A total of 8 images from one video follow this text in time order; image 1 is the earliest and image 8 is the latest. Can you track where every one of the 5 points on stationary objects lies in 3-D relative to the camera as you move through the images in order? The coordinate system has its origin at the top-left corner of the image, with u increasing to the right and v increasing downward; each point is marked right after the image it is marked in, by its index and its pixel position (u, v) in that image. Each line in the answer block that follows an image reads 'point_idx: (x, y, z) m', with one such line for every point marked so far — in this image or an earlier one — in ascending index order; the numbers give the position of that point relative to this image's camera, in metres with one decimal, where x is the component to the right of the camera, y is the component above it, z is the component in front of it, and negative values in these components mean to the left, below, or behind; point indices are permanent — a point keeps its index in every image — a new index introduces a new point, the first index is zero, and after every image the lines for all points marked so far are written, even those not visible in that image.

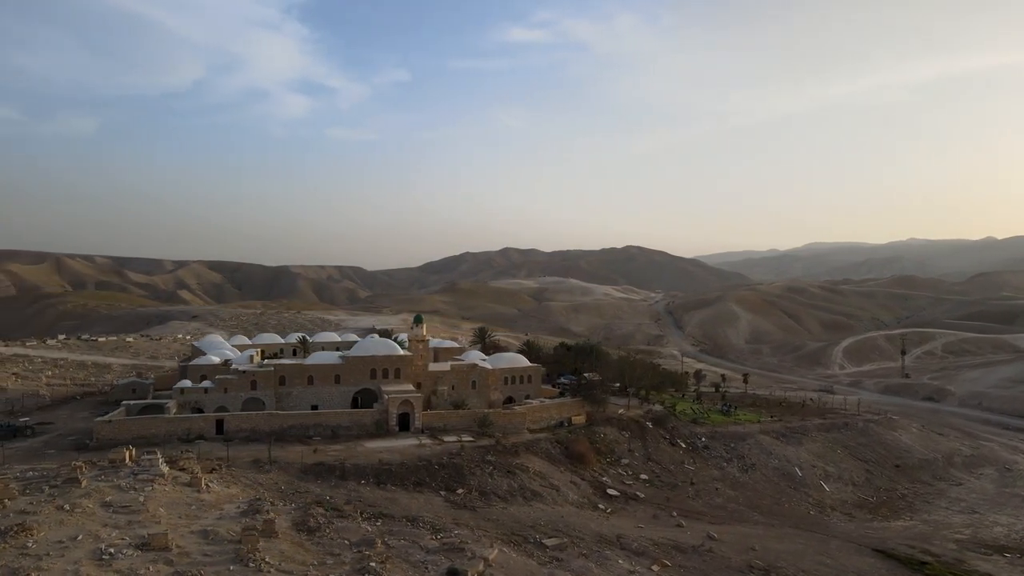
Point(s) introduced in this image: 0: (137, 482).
0: (-9.1, -4.7, +16.5) m
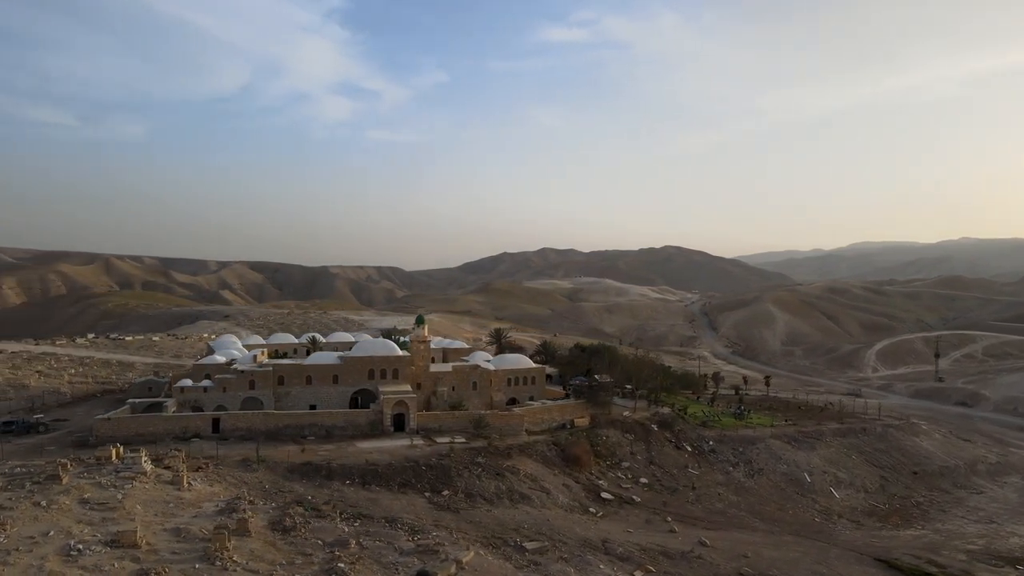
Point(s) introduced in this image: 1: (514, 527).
0: (-9.7, -4.7, +16.8) m
1: (+0.1, -6.7, +19.2) m
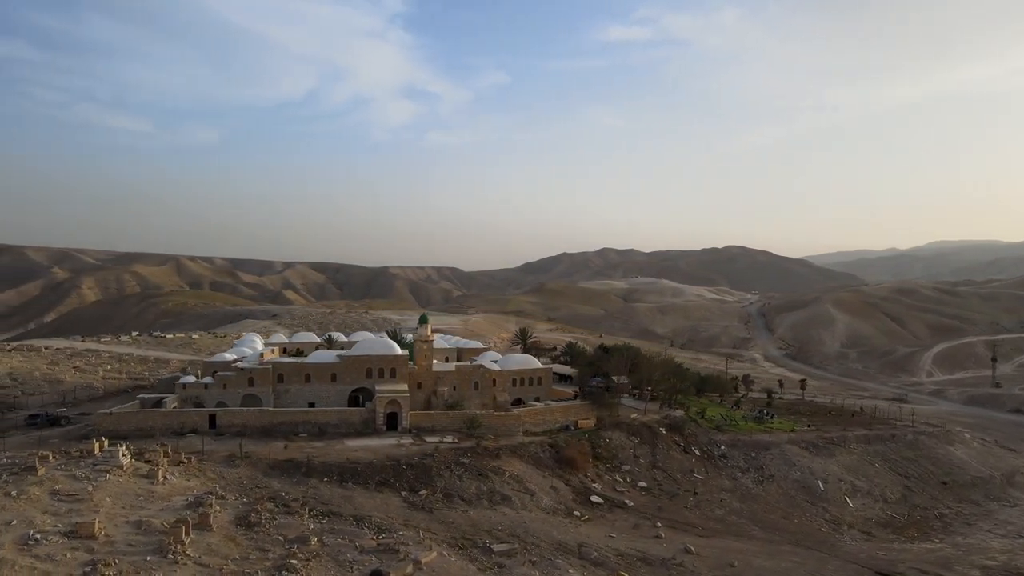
0: (-10.5, -4.6, +17.3) m
1: (-0.7, -6.6, +19.0) m
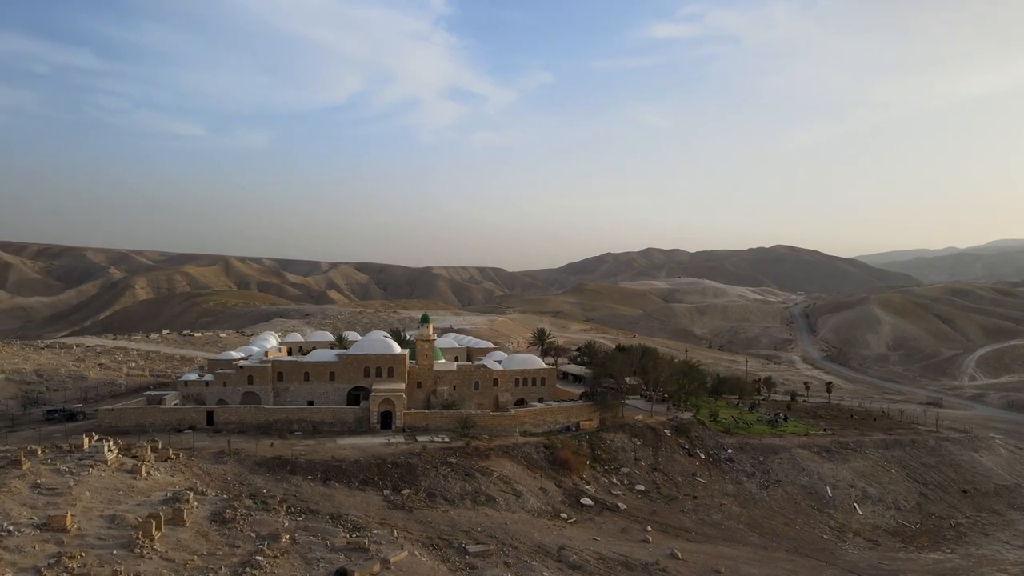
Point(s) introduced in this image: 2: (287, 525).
0: (-11.2, -4.6, +17.7) m
1: (-1.3, -6.6, +18.9) m
2: (-5.6, -5.9, +17.2) m
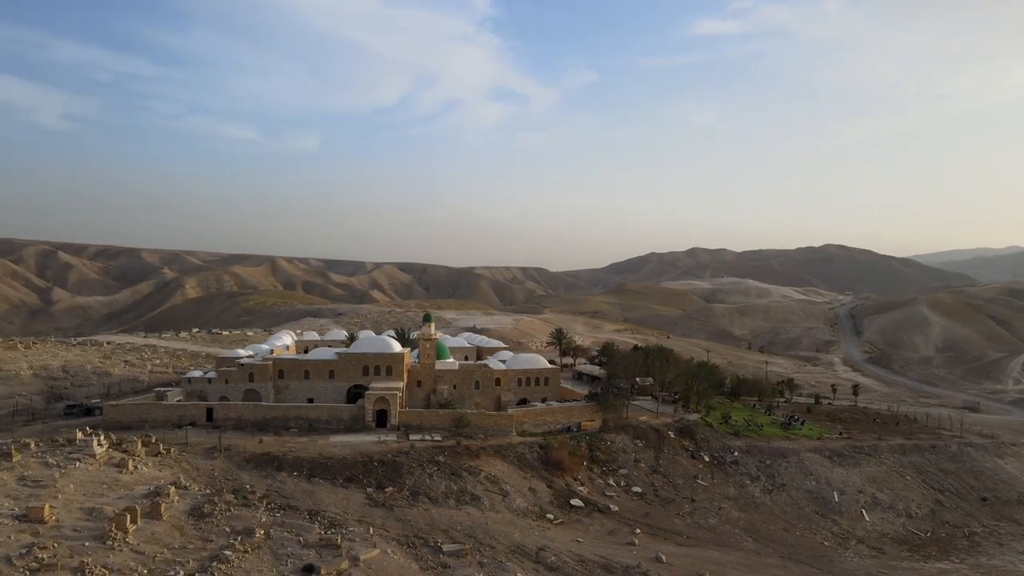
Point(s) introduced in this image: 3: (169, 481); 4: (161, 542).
0: (-11.8, -4.5, +18.2) m
1: (-1.9, -6.6, +18.8) m
2: (-6.3, -5.9, +17.4) m
3: (-9.3, -5.2, +18.6) m
4: (-7.9, -5.7, +15.5) m
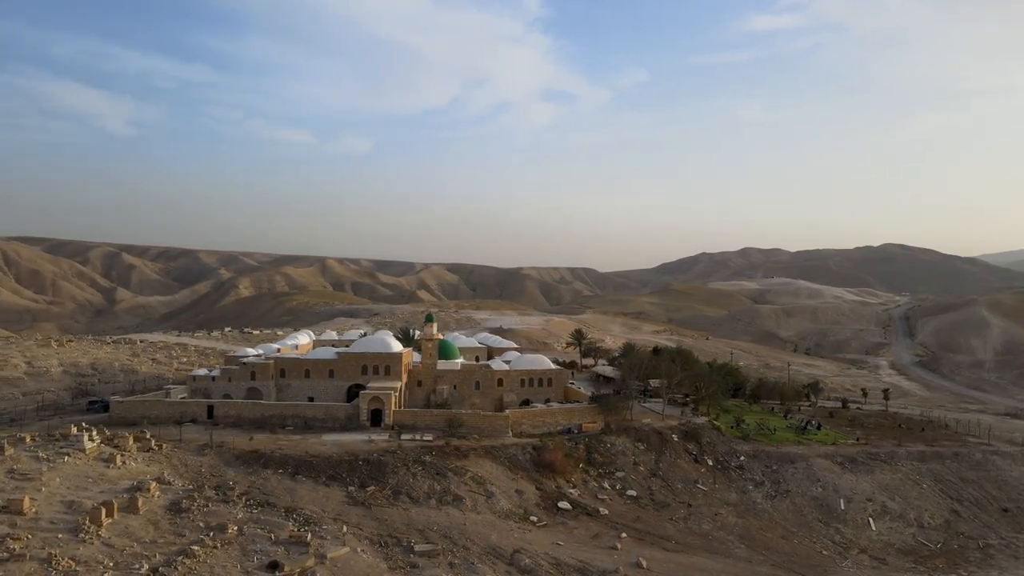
0: (-12.5, -4.6, +18.9) m
1: (-2.5, -6.6, +18.9) m
2: (-7.0, -5.9, +17.7) m
3: (-10.0, -5.2, +19.1) m
4: (-8.7, -5.7, +15.9) m
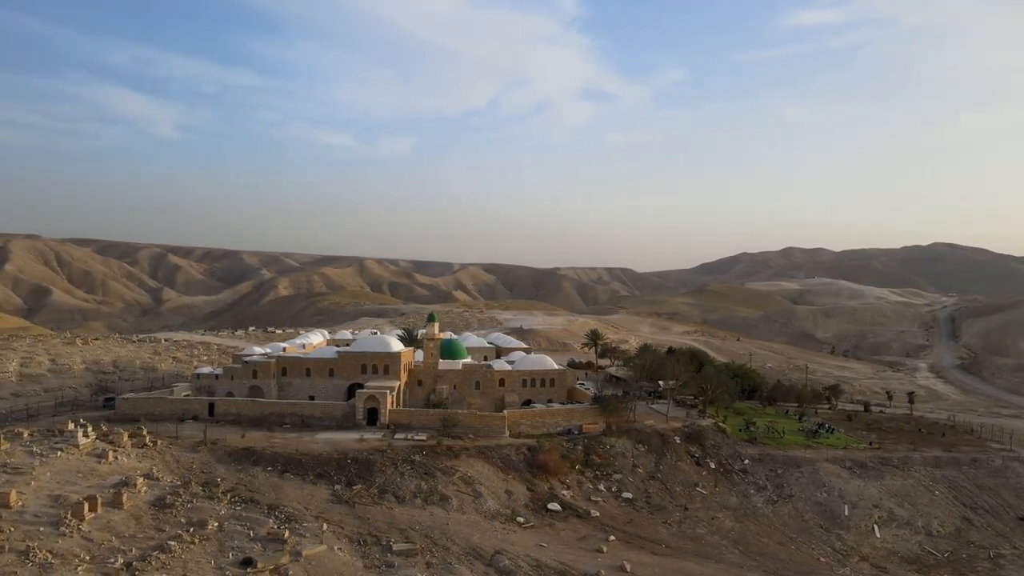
0: (-13.0, -4.5, +19.4) m
1: (-3.0, -6.6, +18.9) m
2: (-7.6, -5.9, +18.0) m
3: (-10.4, -5.2, +19.5) m
4: (-9.4, -5.7, +16.2) m
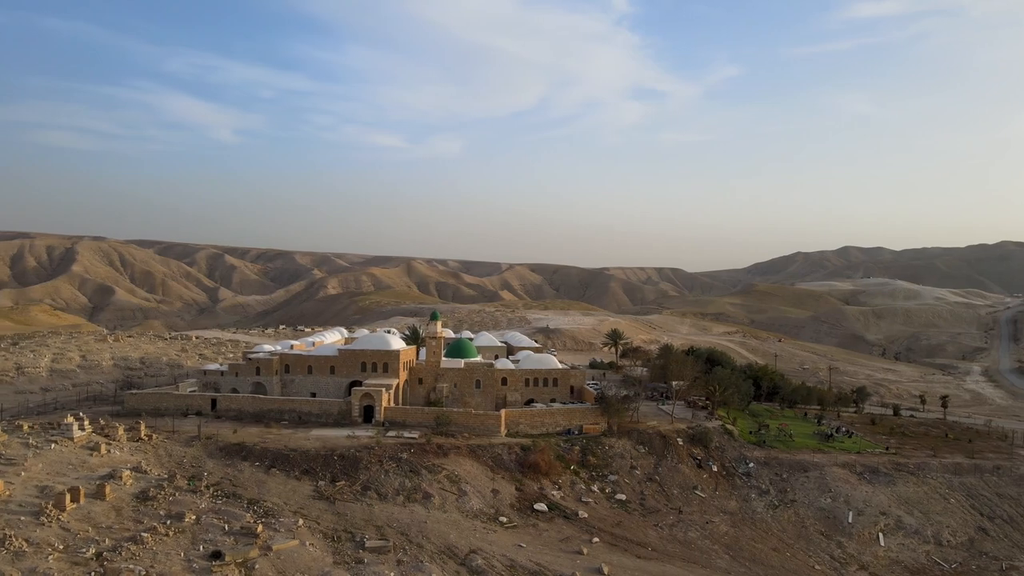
0: (-13.6, -4.5, +20.1) m
1: (-3.7, -6.5, +19.0) m
2: (-8.3, -5.8, +18.3) m
3: (-11.0, -5.2, +20.1) m
4: (-10.2, -5.7, +16.7) m
